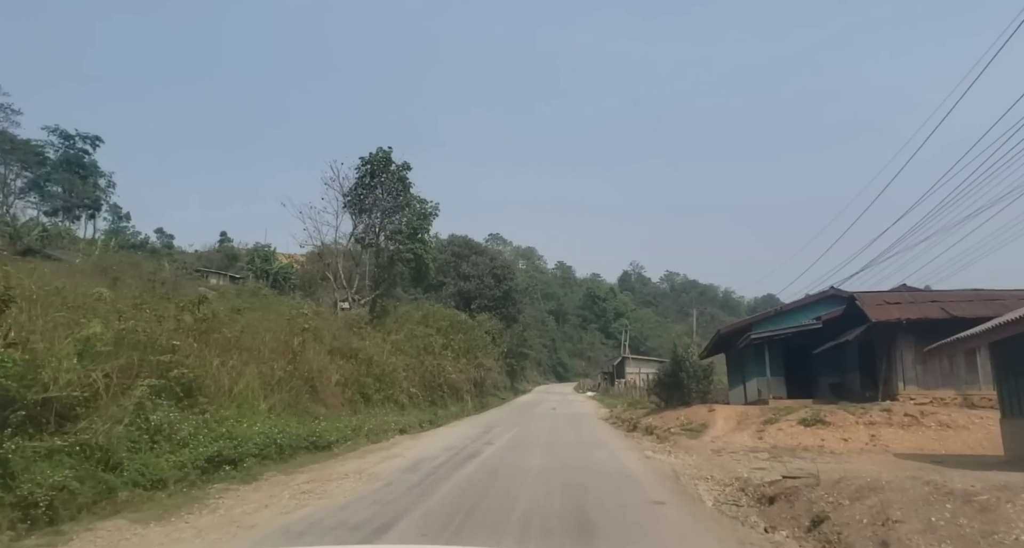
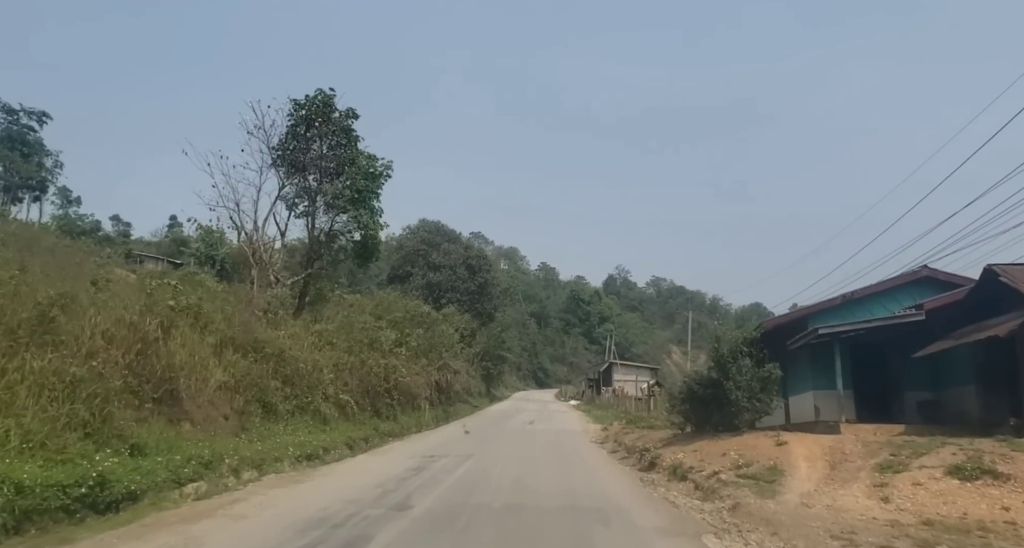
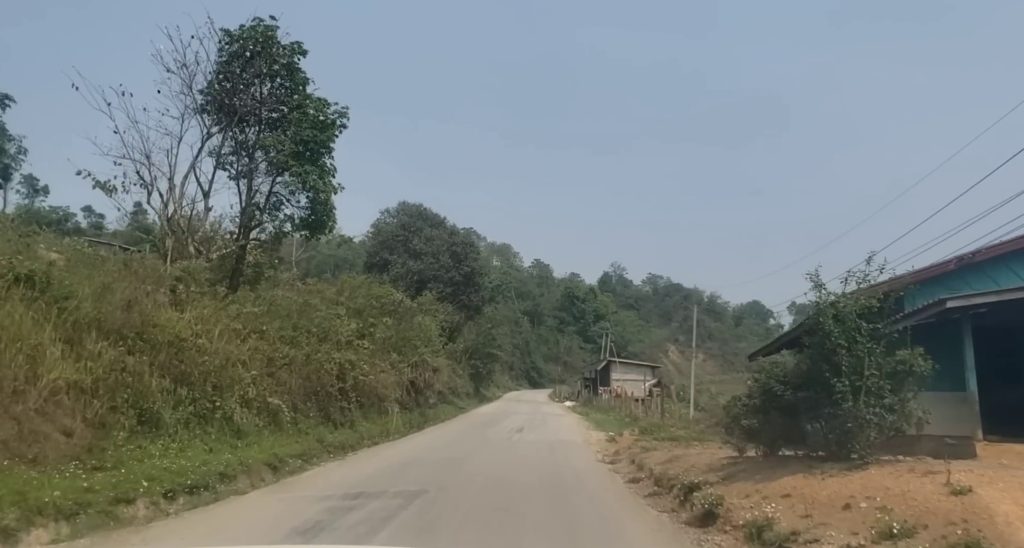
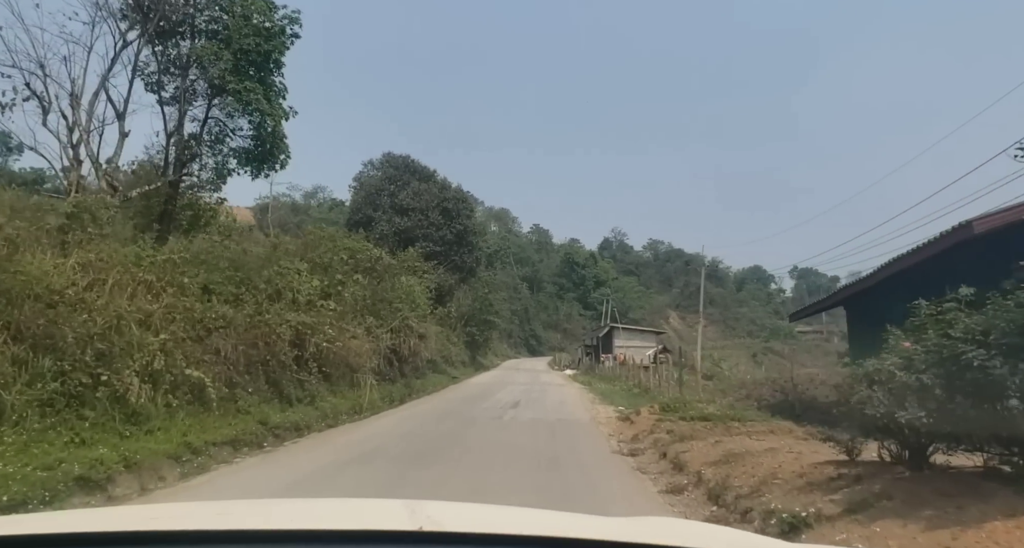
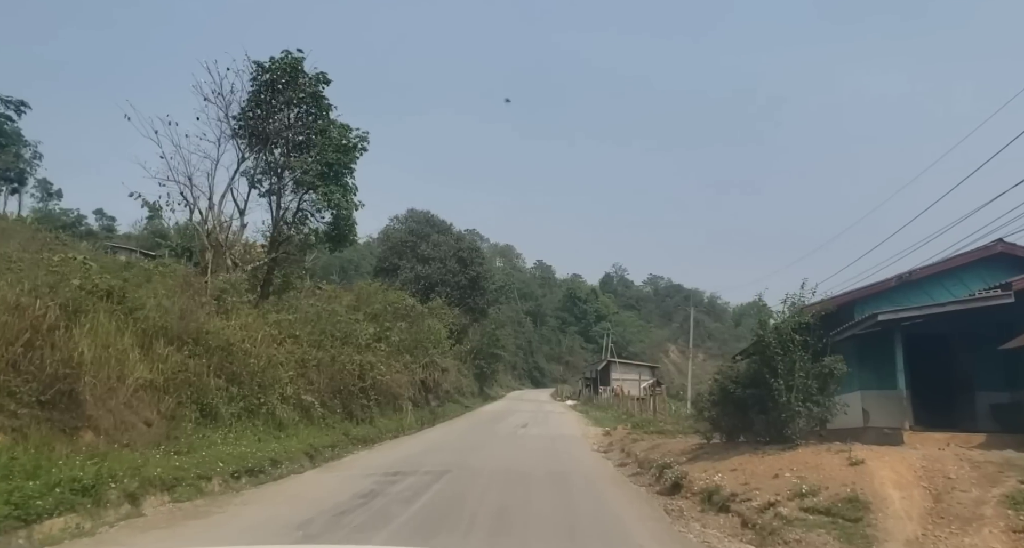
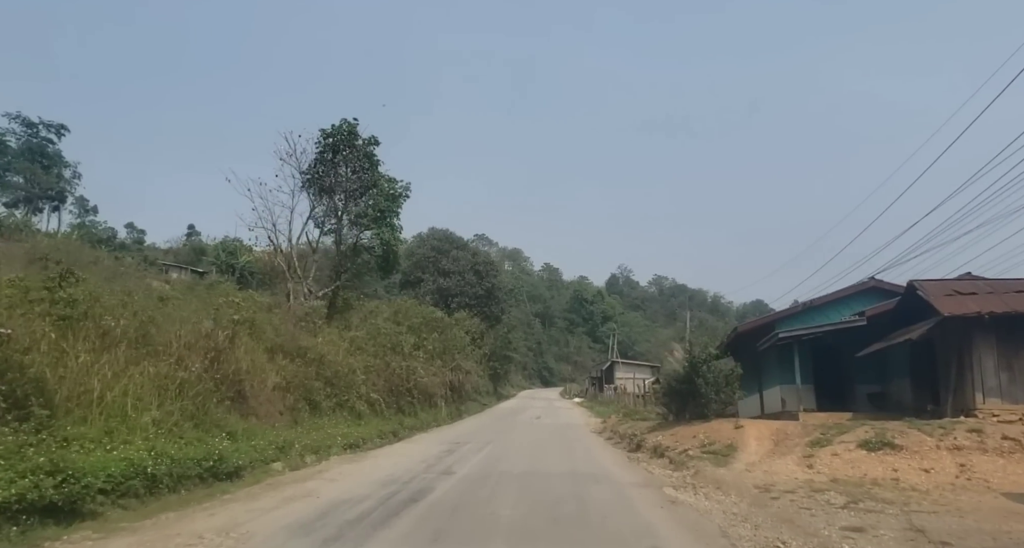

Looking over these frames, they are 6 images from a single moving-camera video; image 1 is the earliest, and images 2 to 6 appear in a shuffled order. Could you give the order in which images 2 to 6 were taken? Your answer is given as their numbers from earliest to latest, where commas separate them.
6, 2, 5, 3, 4
